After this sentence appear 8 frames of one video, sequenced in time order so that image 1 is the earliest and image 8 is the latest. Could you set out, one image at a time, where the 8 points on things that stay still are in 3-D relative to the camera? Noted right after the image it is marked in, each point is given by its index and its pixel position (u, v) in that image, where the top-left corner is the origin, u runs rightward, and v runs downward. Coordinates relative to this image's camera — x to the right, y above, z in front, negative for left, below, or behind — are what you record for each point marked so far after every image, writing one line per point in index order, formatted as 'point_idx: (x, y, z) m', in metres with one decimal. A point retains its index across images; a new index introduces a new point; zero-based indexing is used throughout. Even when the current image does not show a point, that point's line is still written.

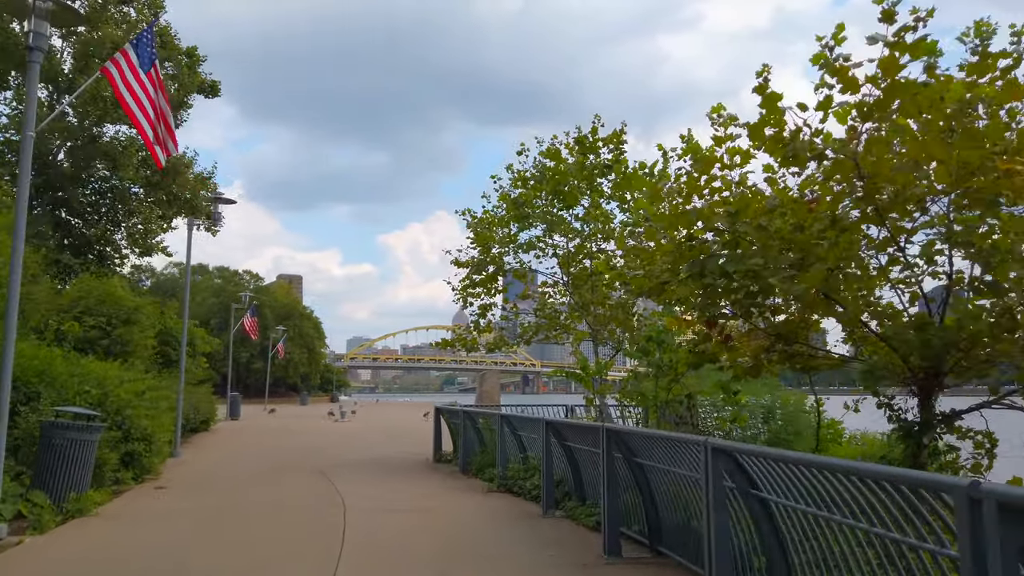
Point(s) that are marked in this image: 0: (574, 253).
0: (+1.0, +0.6, +13.3) m
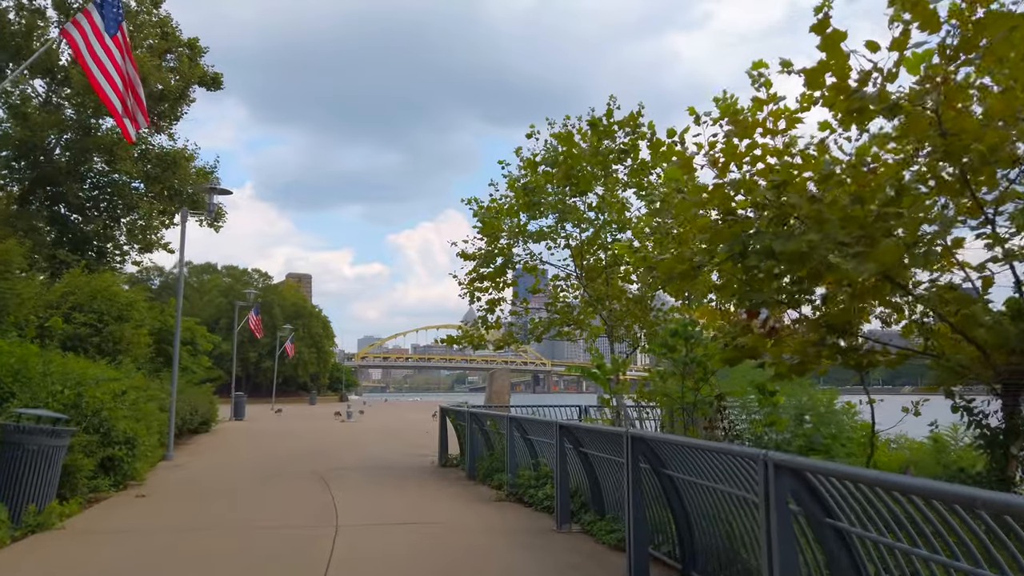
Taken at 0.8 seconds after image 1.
0: (+1.2, +0.7, +12.5) m
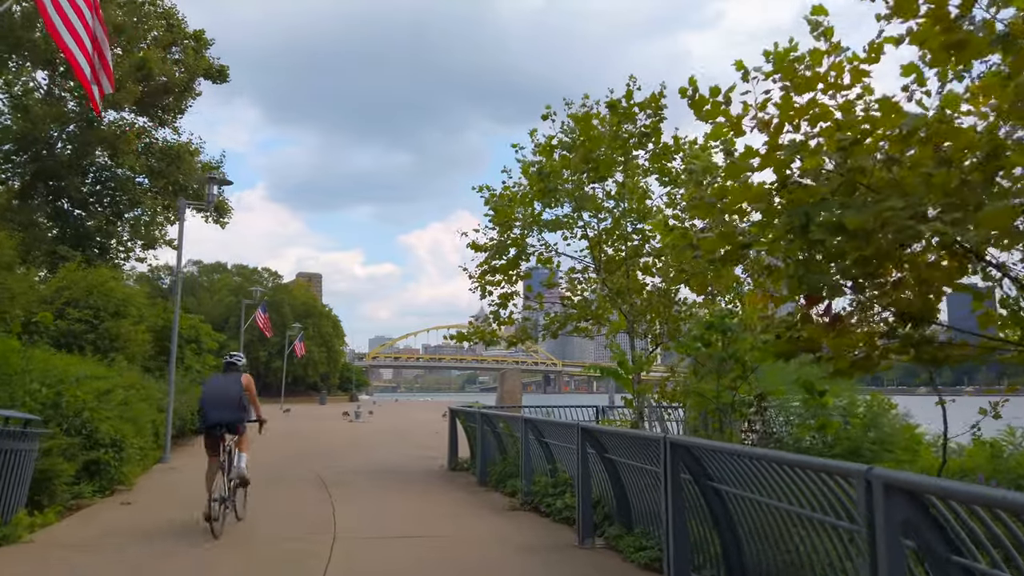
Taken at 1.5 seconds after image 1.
0: (+1.4, +0.8, +11.7) m
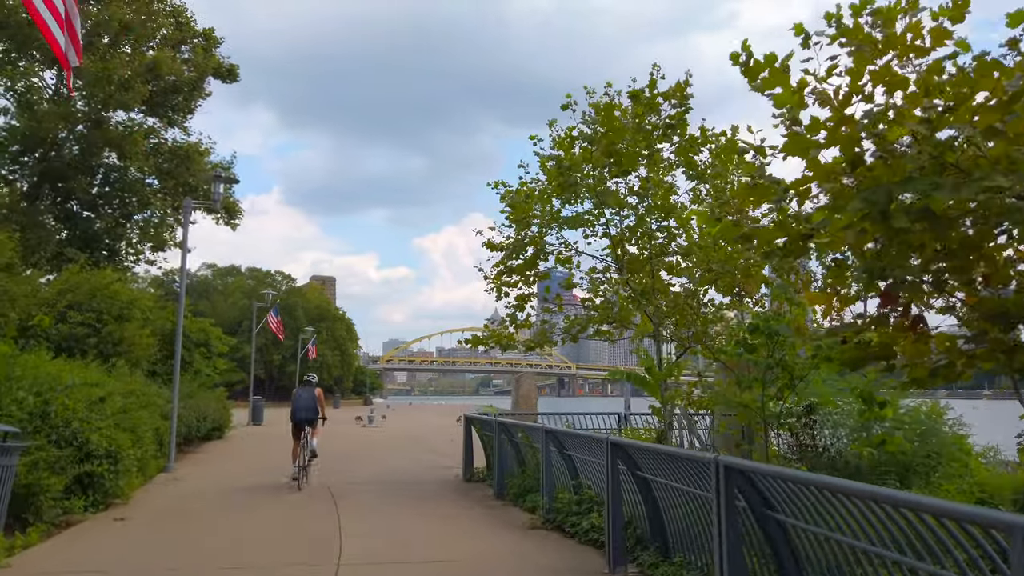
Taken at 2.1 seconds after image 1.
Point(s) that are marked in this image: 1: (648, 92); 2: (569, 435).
0: (+1.6, +0.8, +11.1) m
1: (+1.8, +2.6, +10.6) m
2: (+0.5, -1.4, +7.3) m
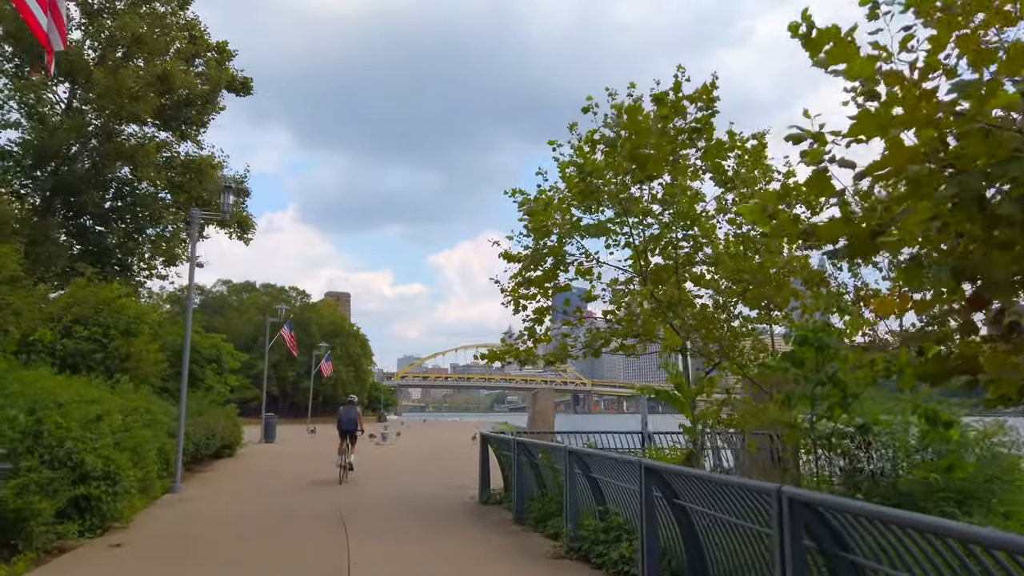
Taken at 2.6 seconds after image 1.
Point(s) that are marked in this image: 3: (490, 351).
0: (+1.9, +0.6, +10.6) m
1: (+2.1, +2.5, +10.2) m
2: (+0.7, -1.4, +6.8) m
3: (-0.3, -1.0, +12.1) m
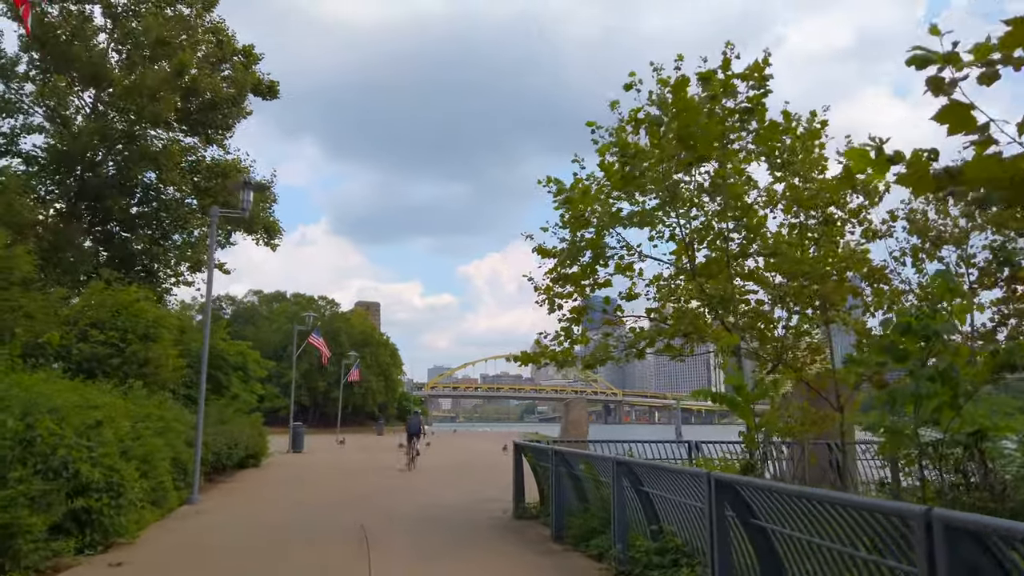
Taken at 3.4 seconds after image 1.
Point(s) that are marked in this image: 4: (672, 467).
0: (+2.3, +0.7, +9.7) m
1: (+2.5, +2.5, +9.3) m
2: (+1.0, -1.4, +6.0) m
3: (+0.2, -0.9, +11.4) m
4: (+1.1, -1.2, +5.4) m
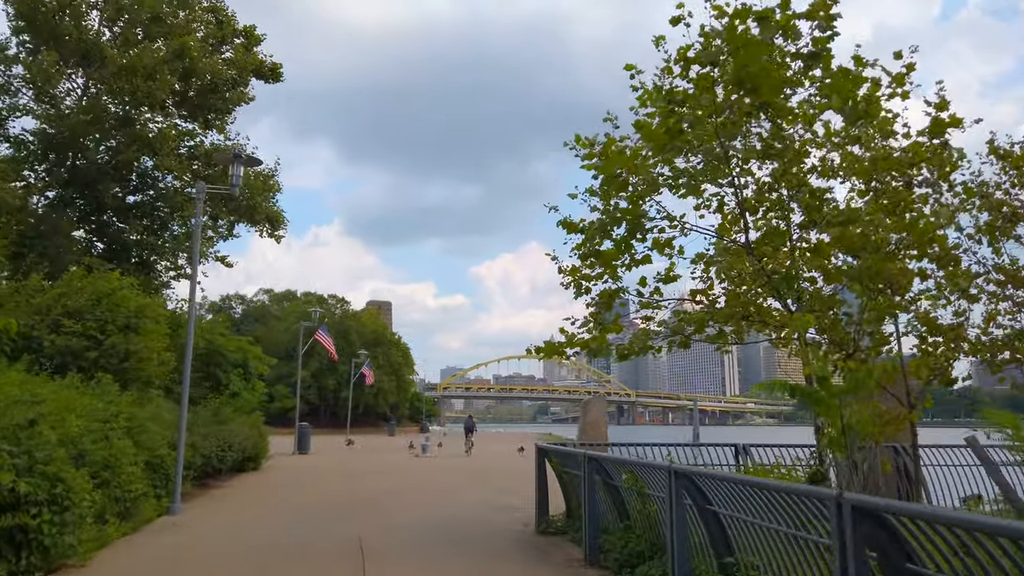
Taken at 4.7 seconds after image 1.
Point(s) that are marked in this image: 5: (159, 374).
0: (+2.6, +0.9, +8.3) m
1: (+2.7, +2.8, +7.9) m
2: (+1.2, -1.1, +4.6) m
3: (+0.4, -0.7, +10.0) m
4: (+1.2, -1.0, +4.1) m
5: (-5.8, -1.4, +13.0) m
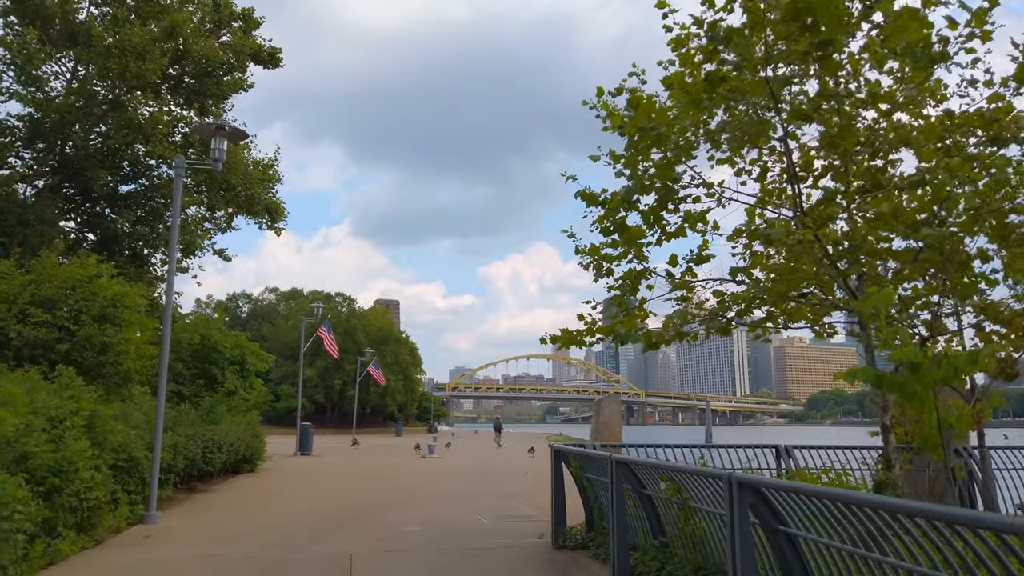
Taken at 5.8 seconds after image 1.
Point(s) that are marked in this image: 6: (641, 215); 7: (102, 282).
0: (+2.7, +1.1, +7.2) m
1: (+2.8, +3.0, +6.8) m
2: (+1.3, -0.9, +3.5) m
3: (+0.6, -0.5, +8.9) m
4: (+1.3, -0.8, +3.0) m
5: (-5.6, -1.2, +12.0) m
6: (+1.2, +0.7, +7.7) m
7: (-6.1, +0.1, +11.8) m
